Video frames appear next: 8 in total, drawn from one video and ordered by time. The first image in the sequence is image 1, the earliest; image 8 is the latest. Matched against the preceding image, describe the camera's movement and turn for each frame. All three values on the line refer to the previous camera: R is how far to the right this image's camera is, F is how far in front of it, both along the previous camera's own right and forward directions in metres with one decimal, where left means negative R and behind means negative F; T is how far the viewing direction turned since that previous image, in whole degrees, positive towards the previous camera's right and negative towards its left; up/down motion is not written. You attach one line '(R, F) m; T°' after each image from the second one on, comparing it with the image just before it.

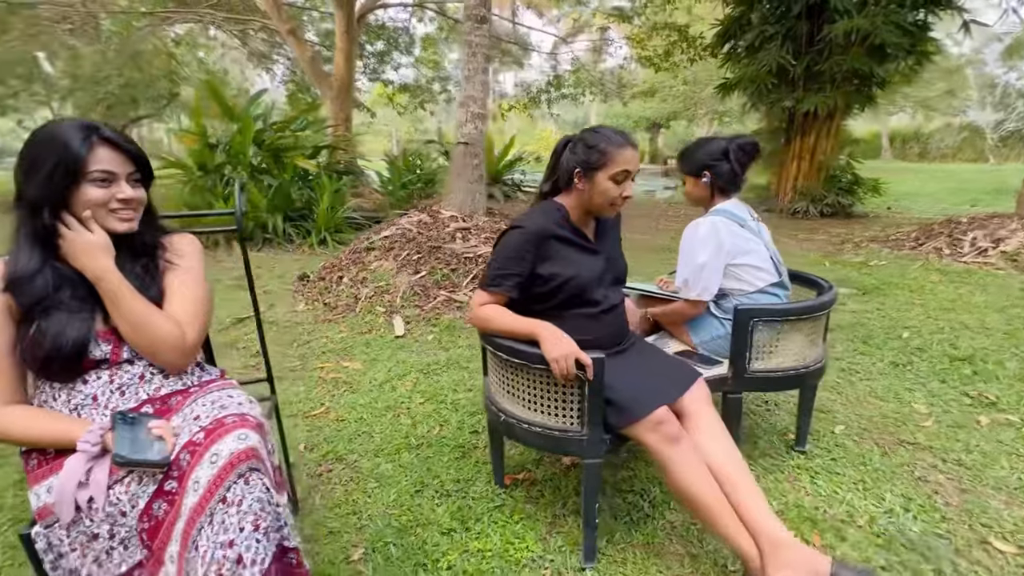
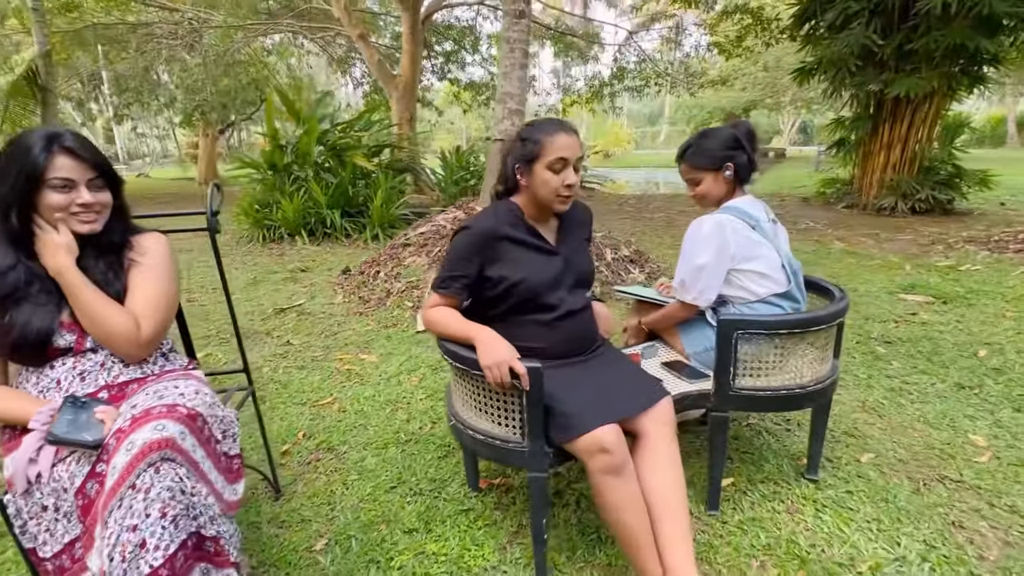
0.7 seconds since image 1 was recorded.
(+0.4, +0.1) m; -8°
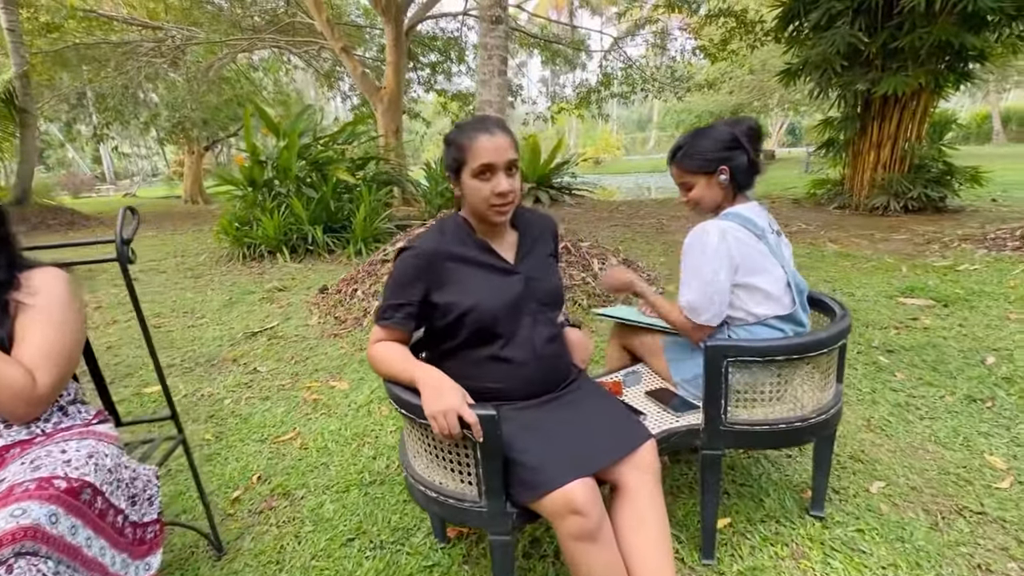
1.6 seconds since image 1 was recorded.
(+0.1, +0.2) m; +1°
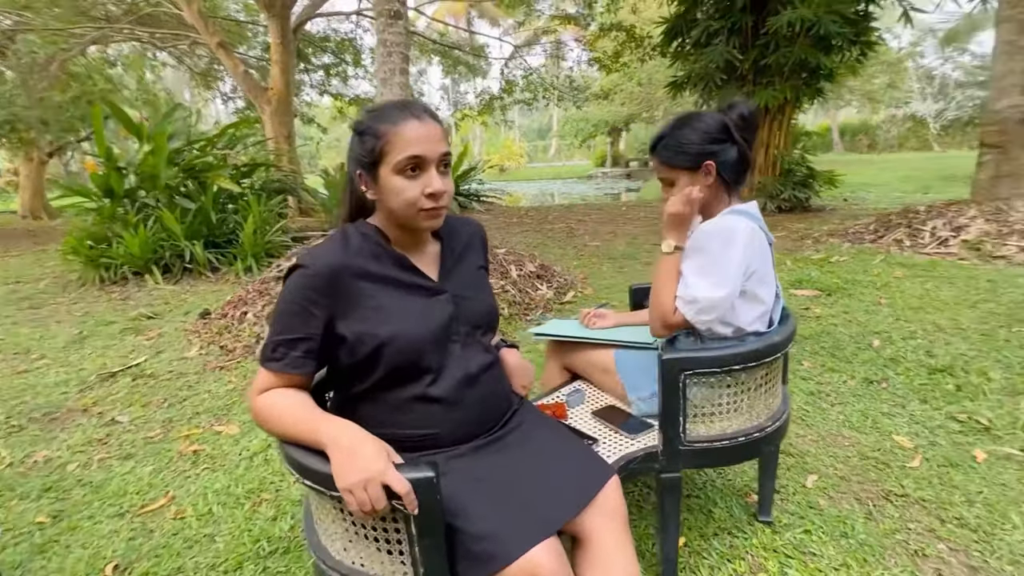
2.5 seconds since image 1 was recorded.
(0.0, +0.2) m; +11°
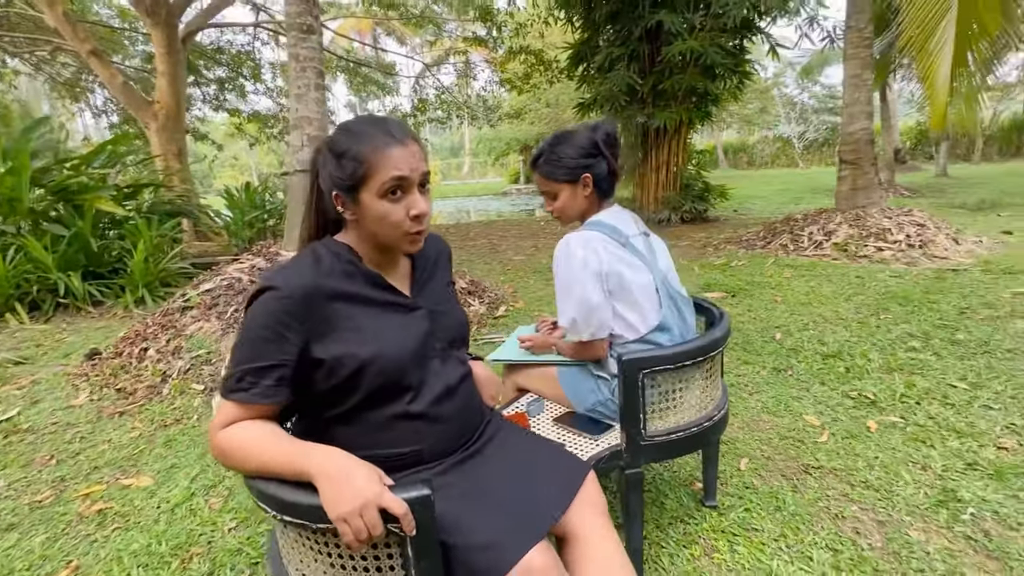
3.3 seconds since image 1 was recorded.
(-0.1, 0.0) m; +10°
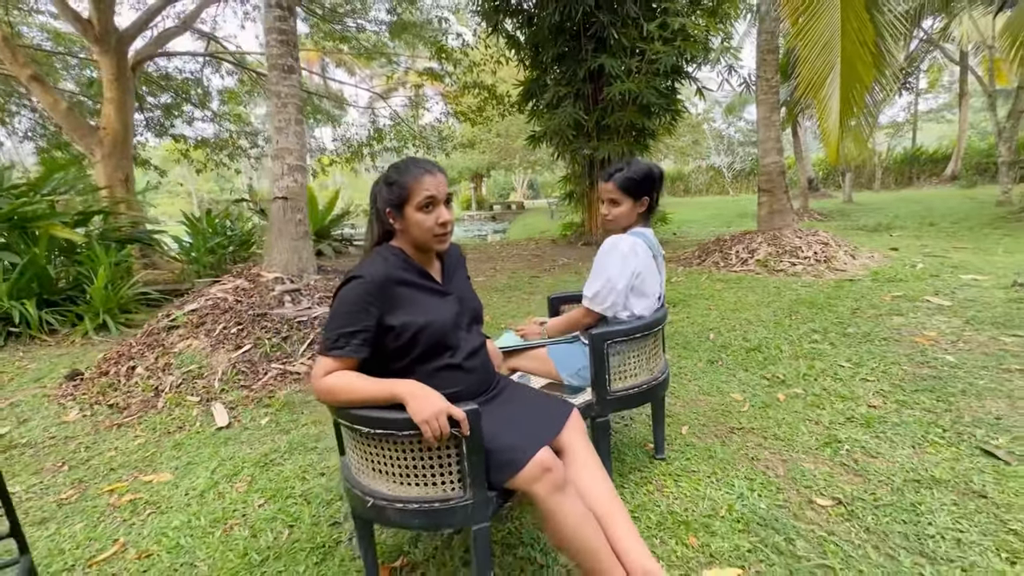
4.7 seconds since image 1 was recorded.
(-0.2, -0.4) m; +6°
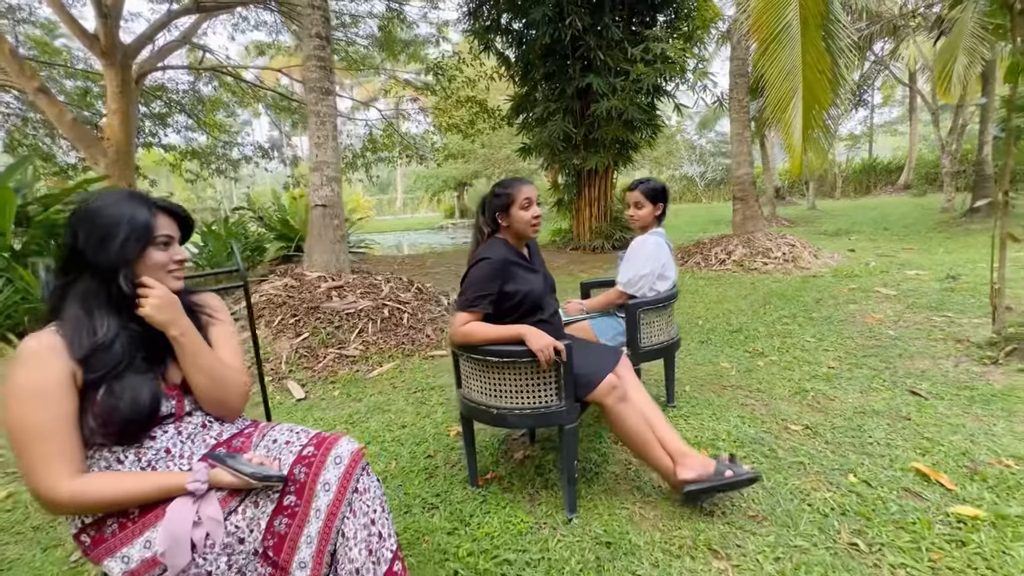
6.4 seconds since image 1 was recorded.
(-0.4, -0.6) m; +3°
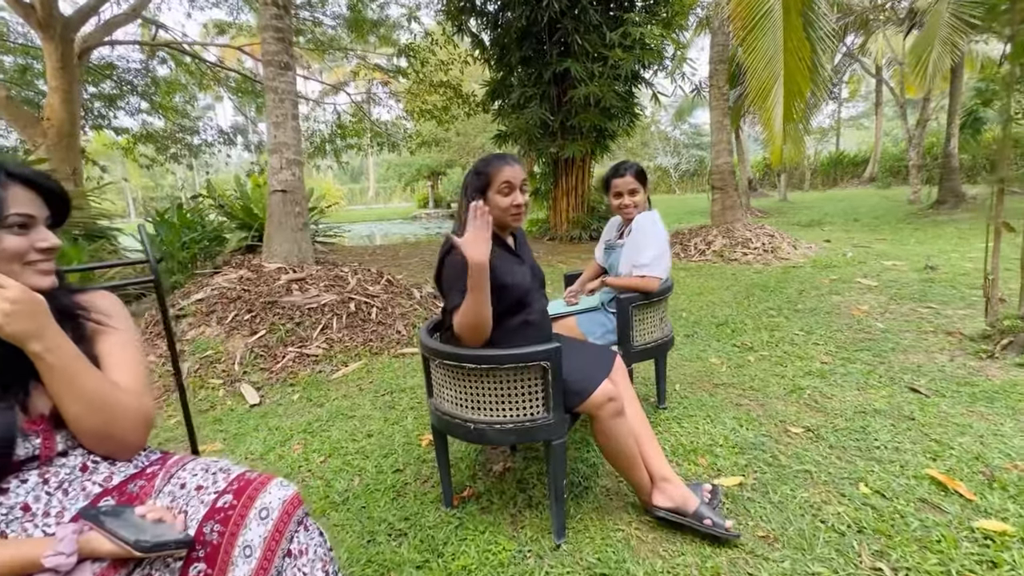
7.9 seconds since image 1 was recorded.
(0.0, +0.3) m; +3°
